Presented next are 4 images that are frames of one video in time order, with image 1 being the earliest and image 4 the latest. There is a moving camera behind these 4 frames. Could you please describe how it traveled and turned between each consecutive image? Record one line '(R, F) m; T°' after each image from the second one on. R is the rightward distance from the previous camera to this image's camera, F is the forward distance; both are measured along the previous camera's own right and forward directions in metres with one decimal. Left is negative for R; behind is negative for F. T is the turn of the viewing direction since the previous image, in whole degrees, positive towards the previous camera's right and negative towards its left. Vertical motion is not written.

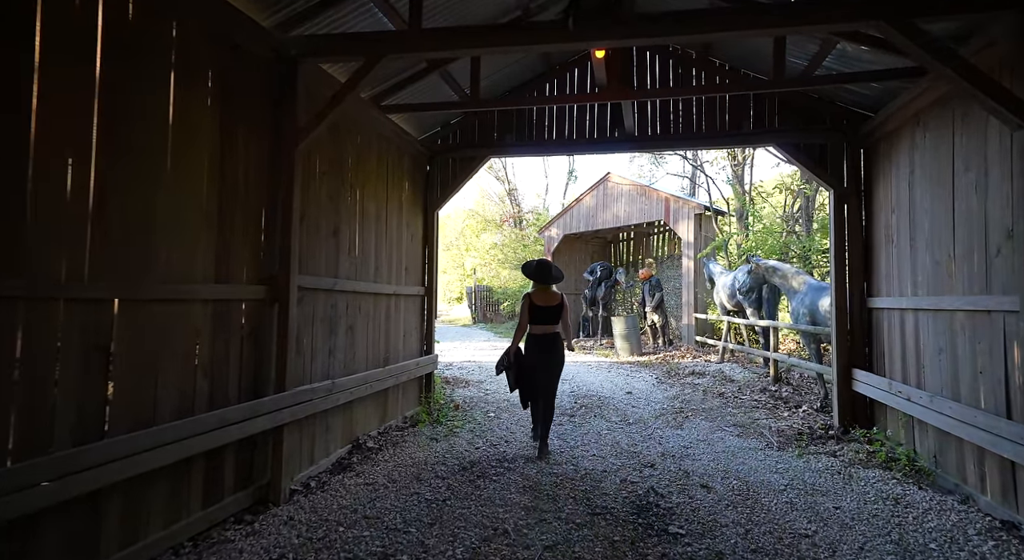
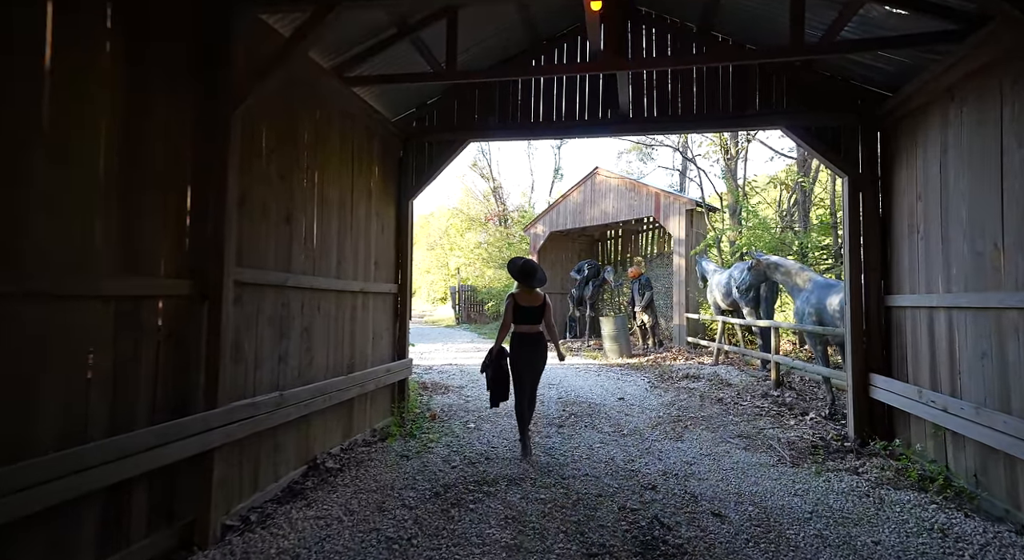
(0.0, +0.5) m; +2°
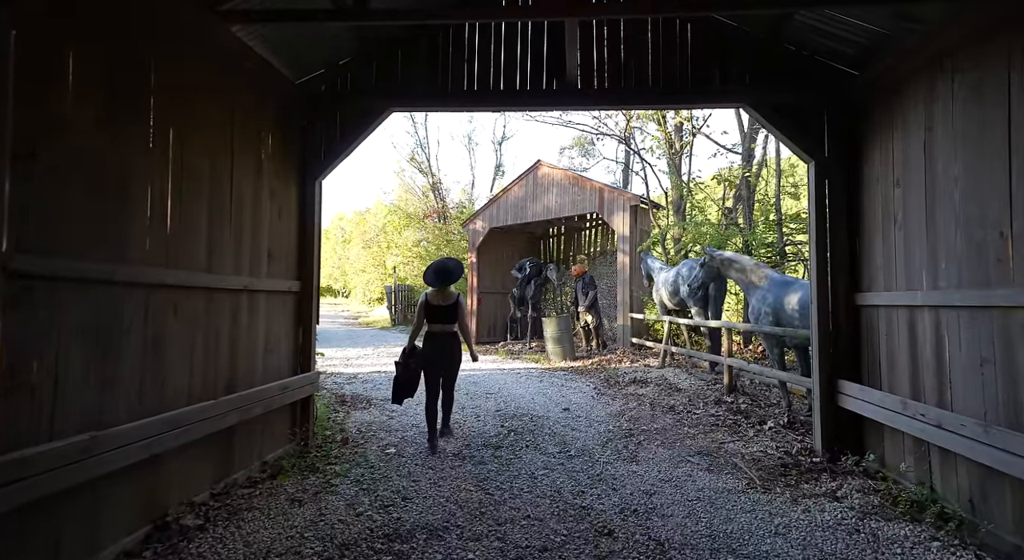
(+0.1, +0.7) m; +6°
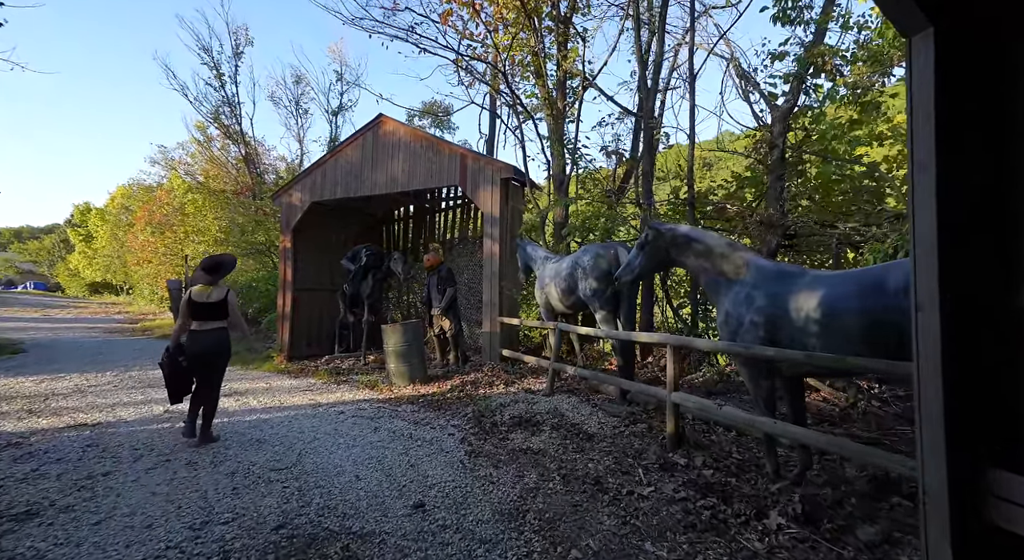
(+0.2, +2.5) m; +16°
